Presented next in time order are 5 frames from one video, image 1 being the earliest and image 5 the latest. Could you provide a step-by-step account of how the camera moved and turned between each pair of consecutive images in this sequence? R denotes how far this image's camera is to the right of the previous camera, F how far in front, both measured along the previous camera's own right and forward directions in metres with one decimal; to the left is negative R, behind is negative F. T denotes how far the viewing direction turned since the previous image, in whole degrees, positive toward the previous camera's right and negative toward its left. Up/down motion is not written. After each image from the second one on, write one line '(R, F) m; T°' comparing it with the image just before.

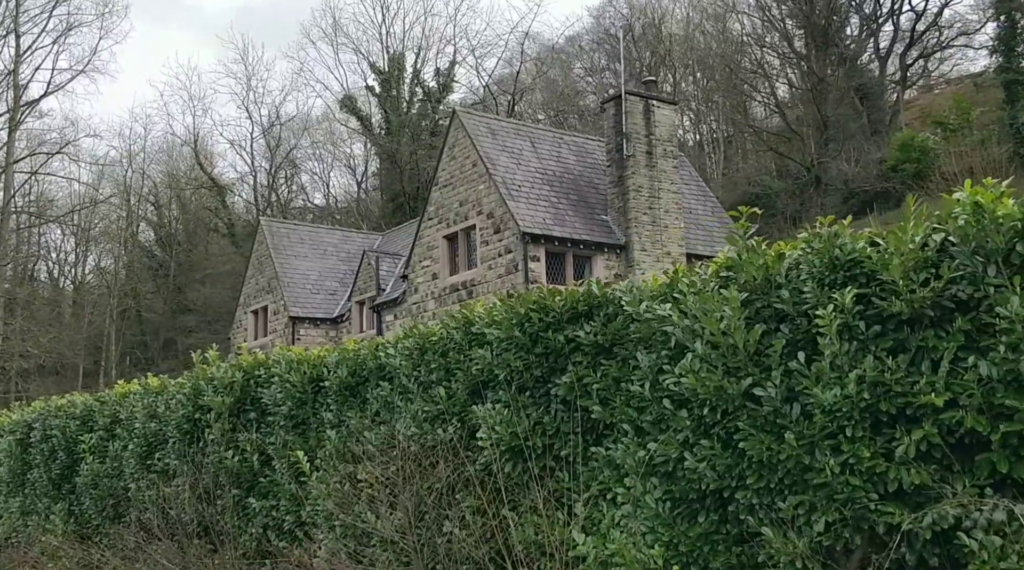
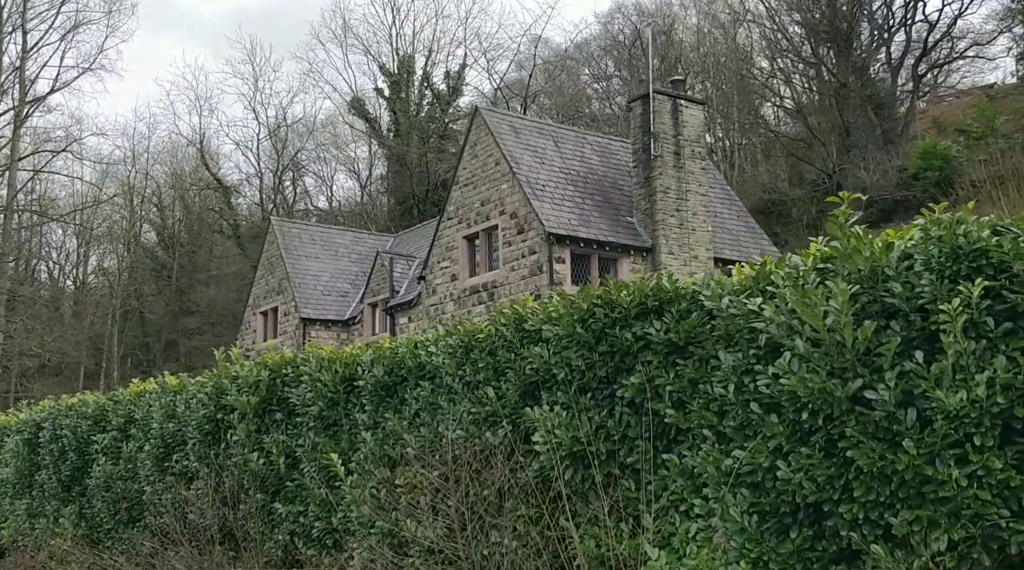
(-0.4, +0.6) m; 0°
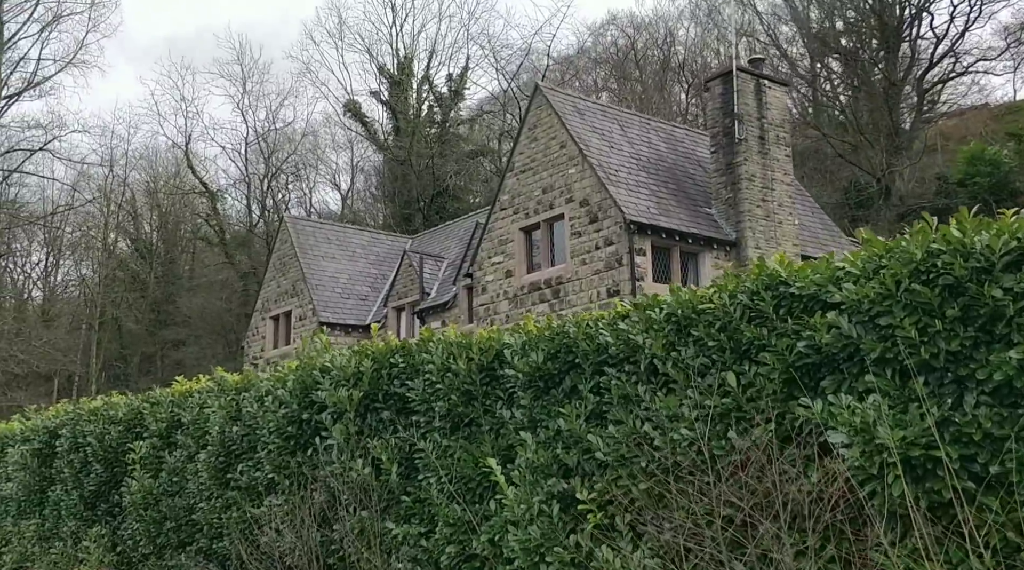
(-1.6, +2.1) m; +2°
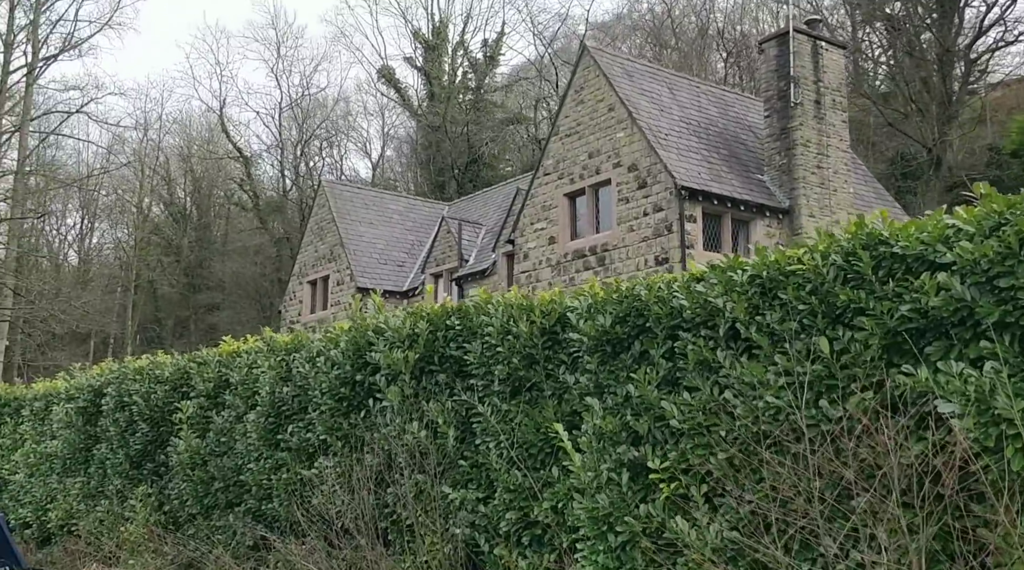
(-0.3, +0.3) m; -1°
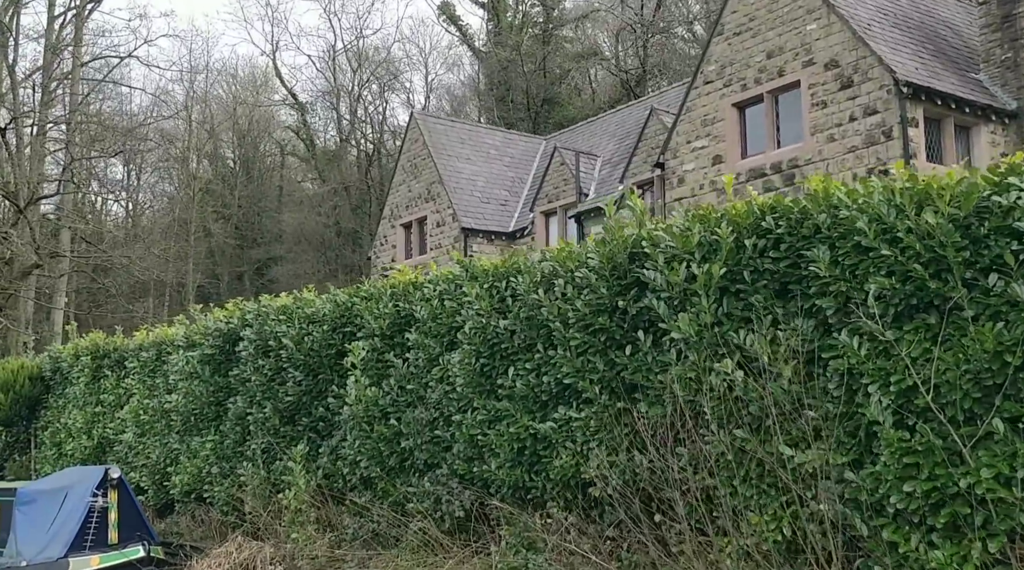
(-1.9, +2.5) m; -2°
